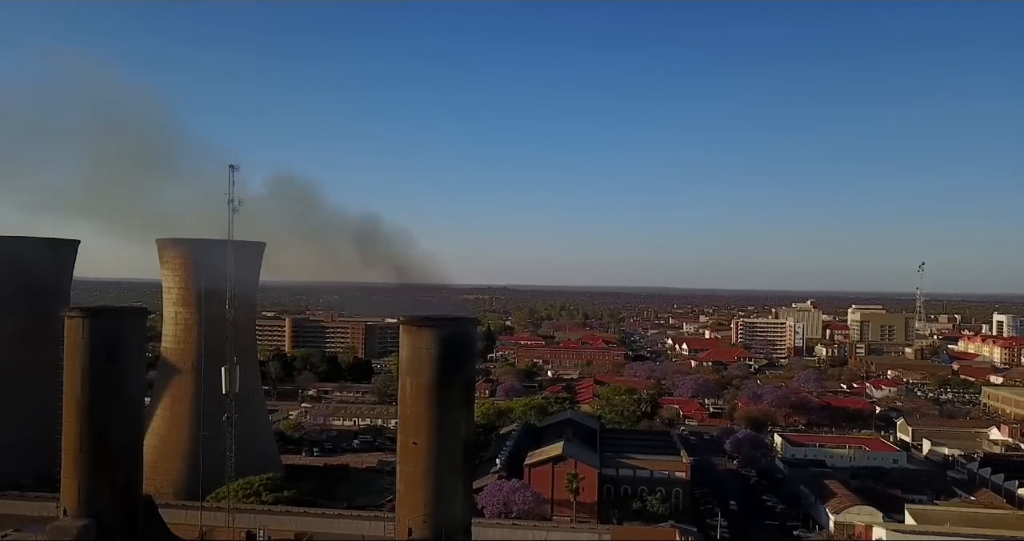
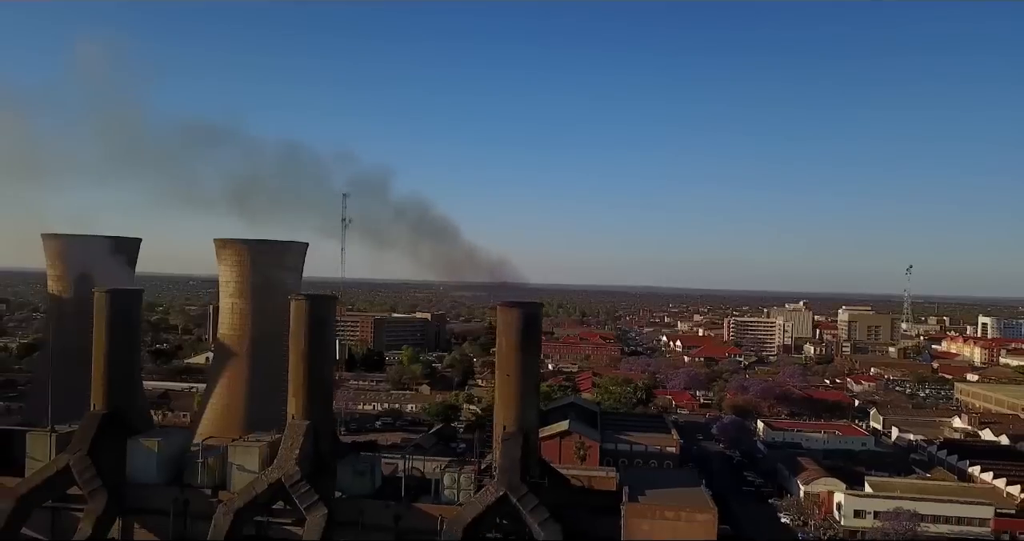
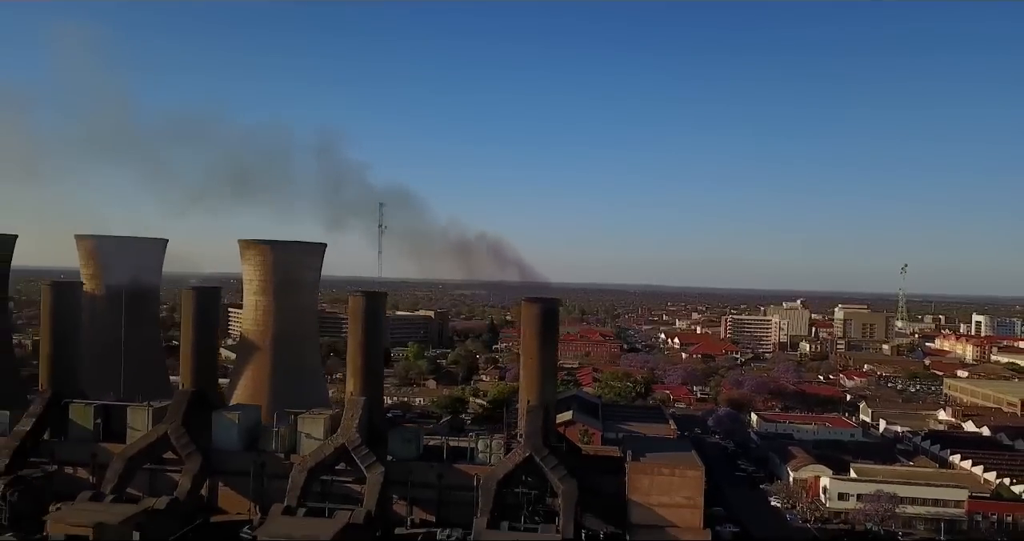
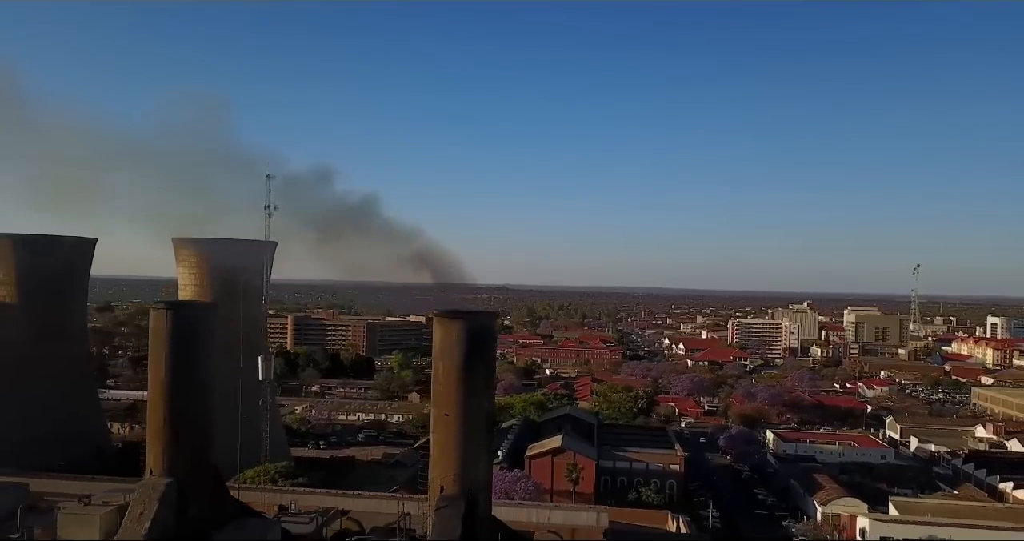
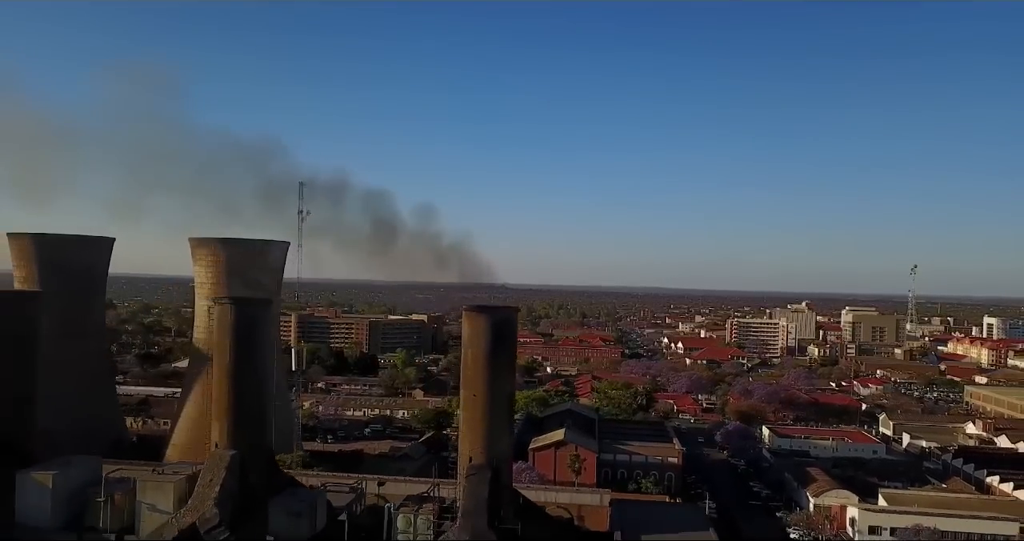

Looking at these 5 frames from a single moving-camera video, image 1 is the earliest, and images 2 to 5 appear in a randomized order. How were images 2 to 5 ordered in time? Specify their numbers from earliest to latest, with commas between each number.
4, 5, 2, 3
